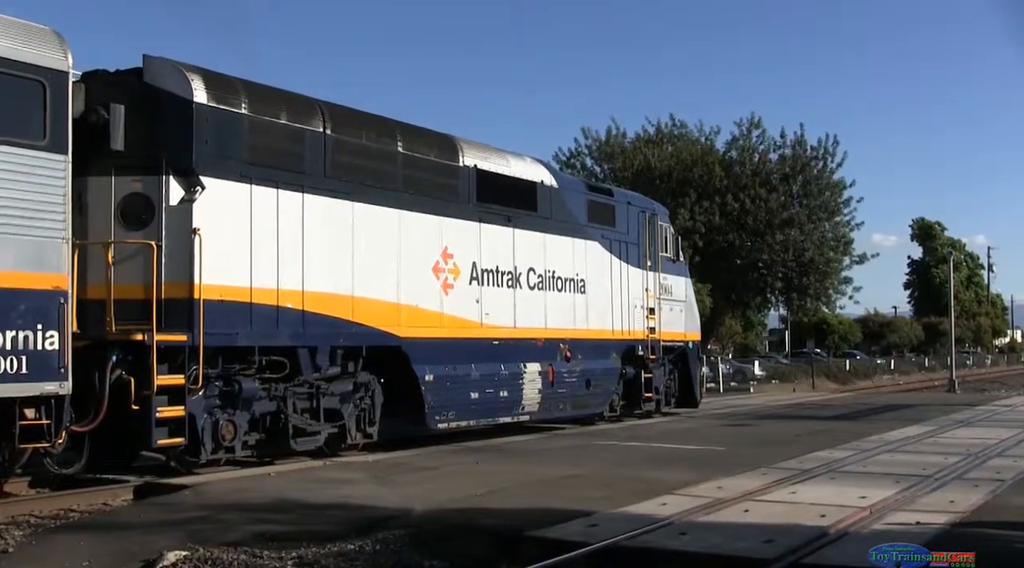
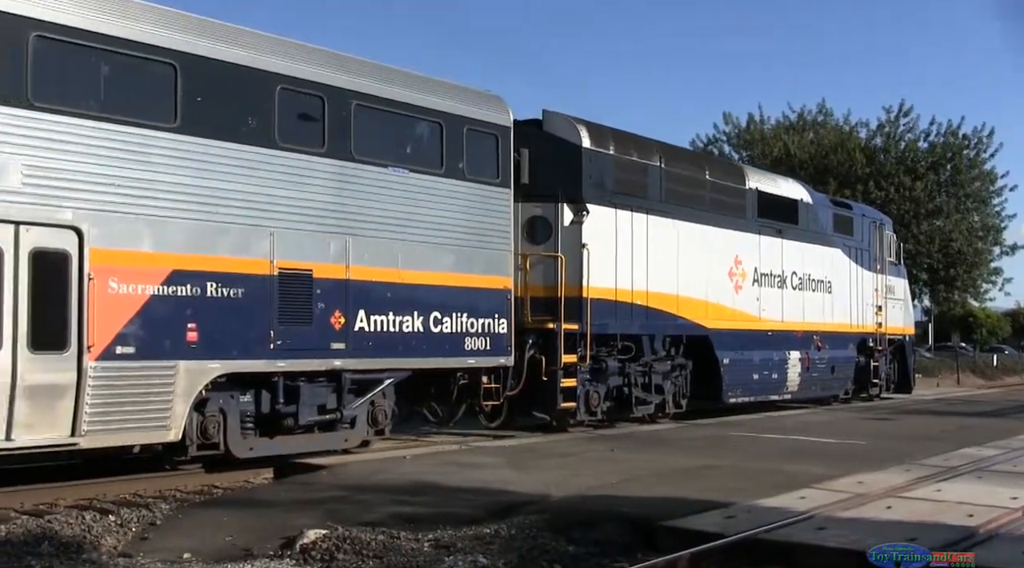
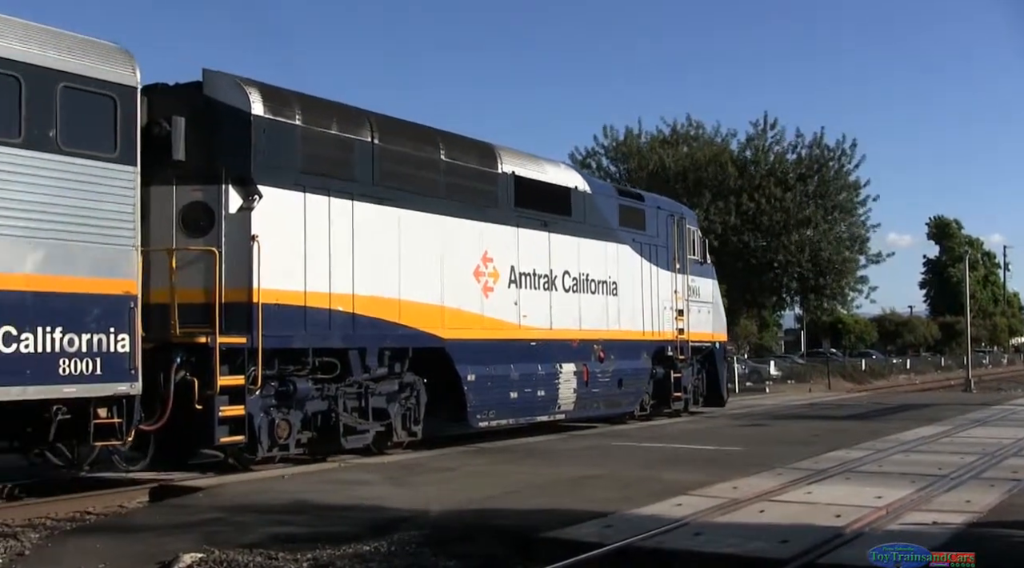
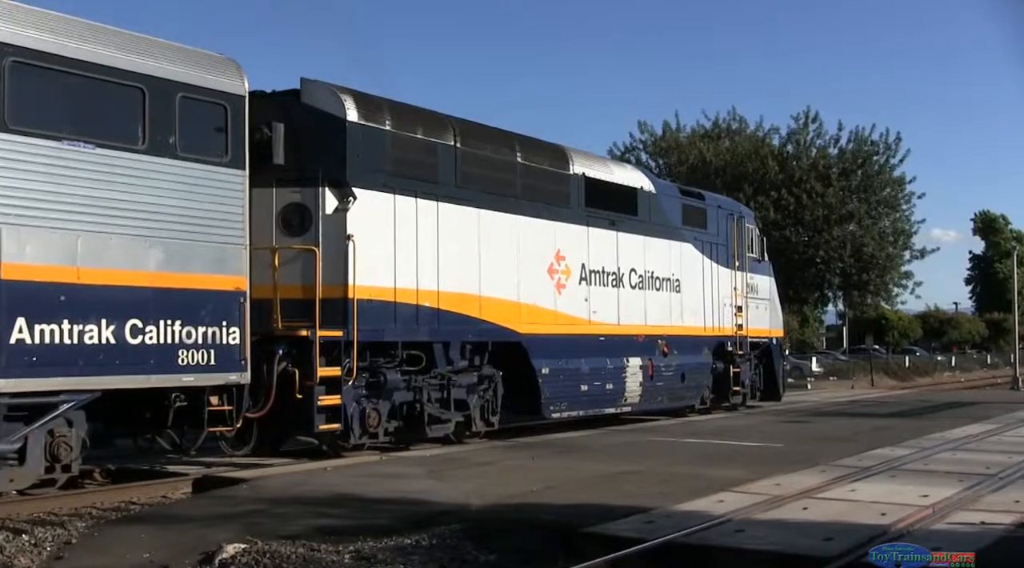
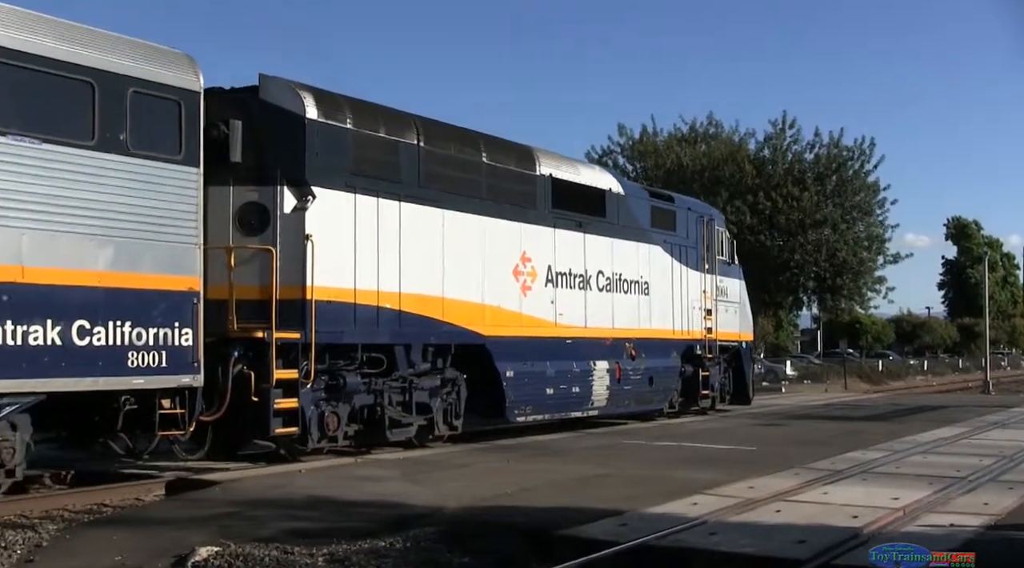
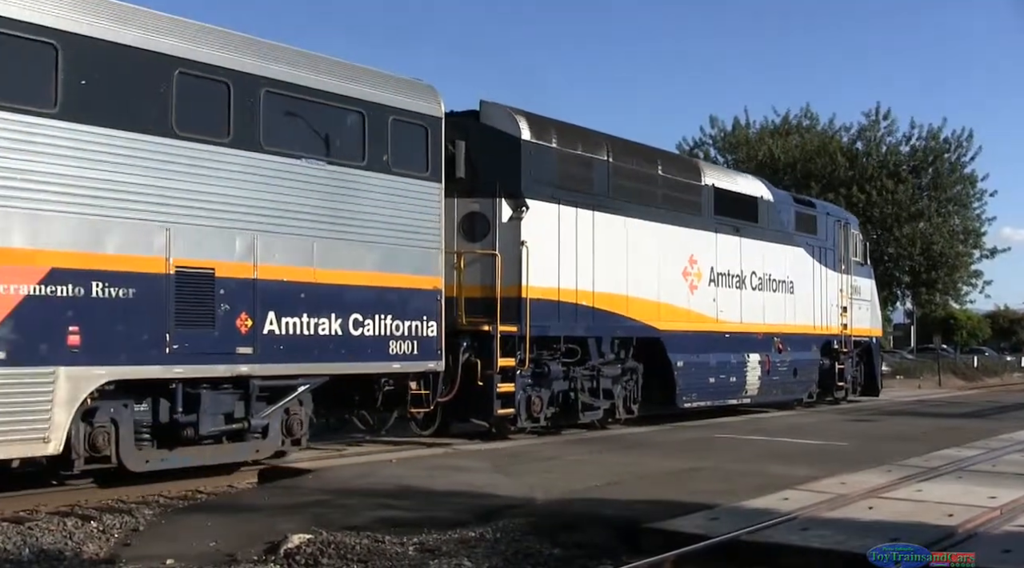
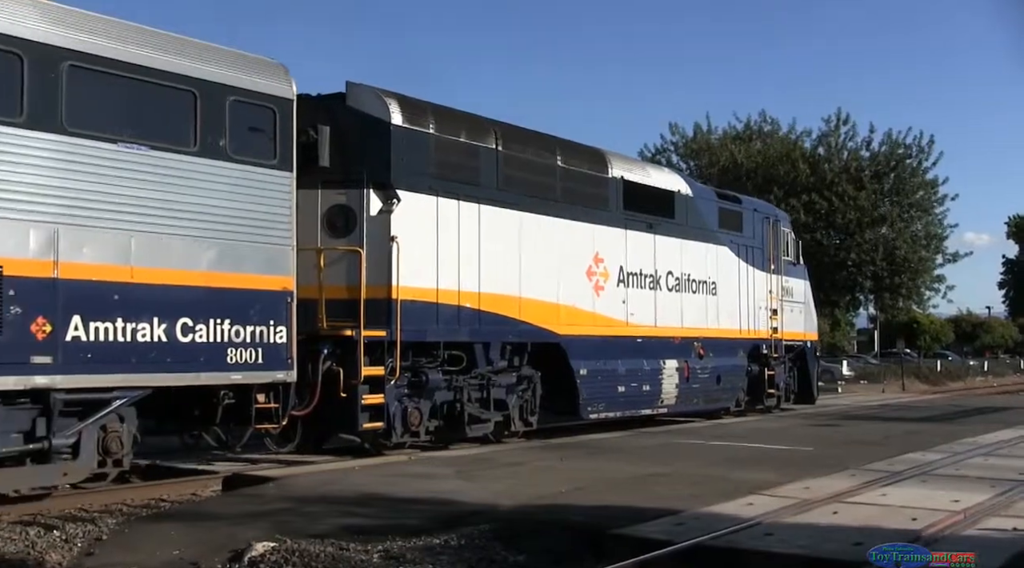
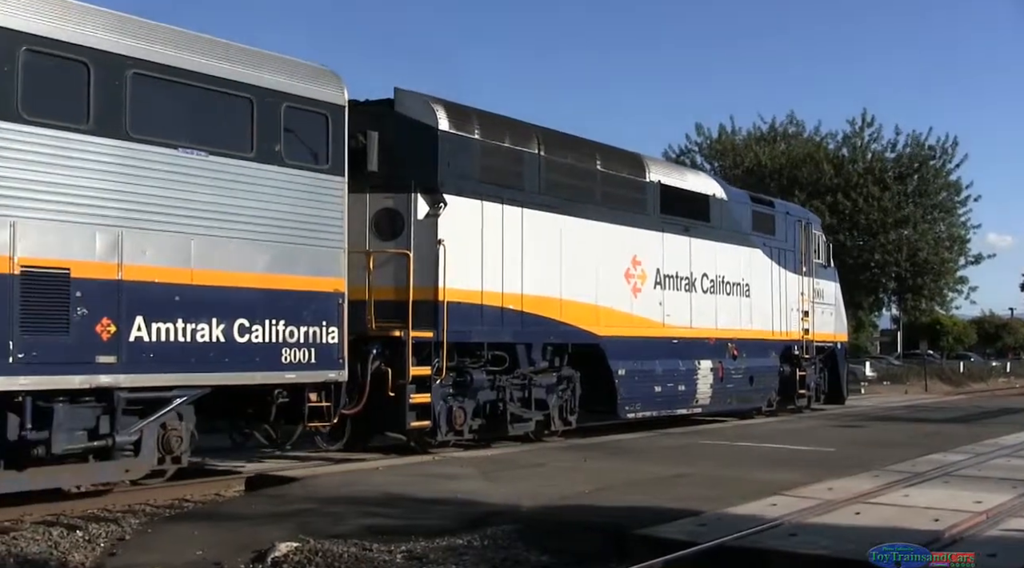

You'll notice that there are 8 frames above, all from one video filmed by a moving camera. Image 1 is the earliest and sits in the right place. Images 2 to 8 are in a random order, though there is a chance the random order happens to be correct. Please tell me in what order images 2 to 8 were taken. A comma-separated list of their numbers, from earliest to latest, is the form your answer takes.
3, 5, 4, 7, 8, 6, 2
